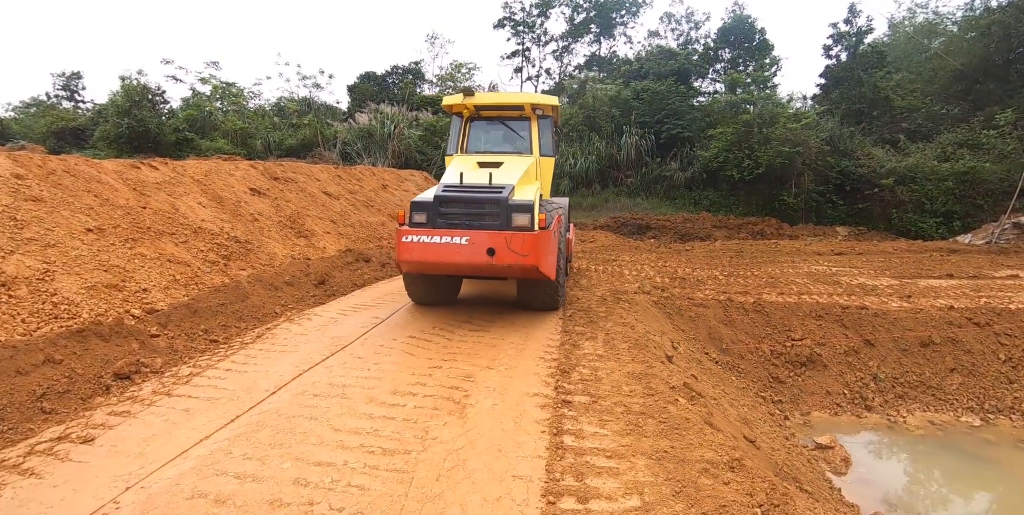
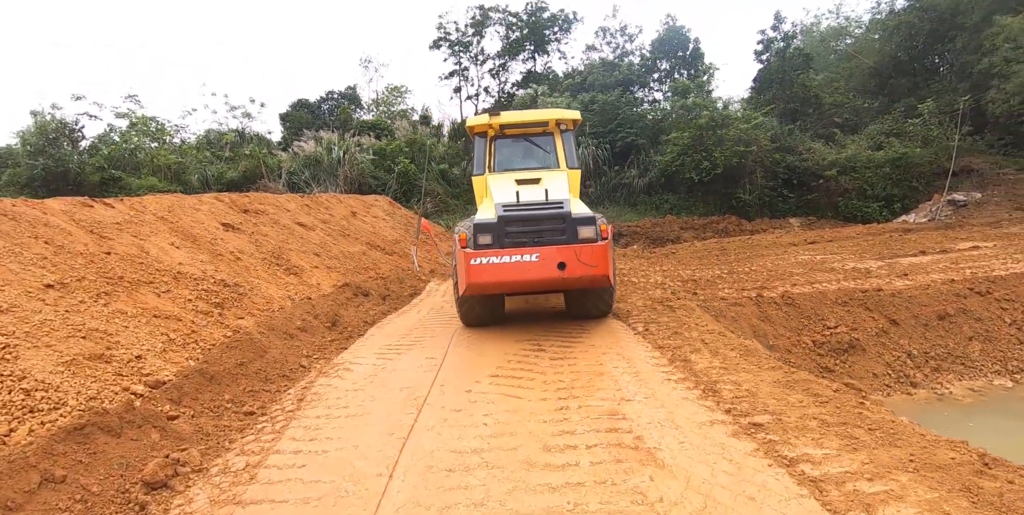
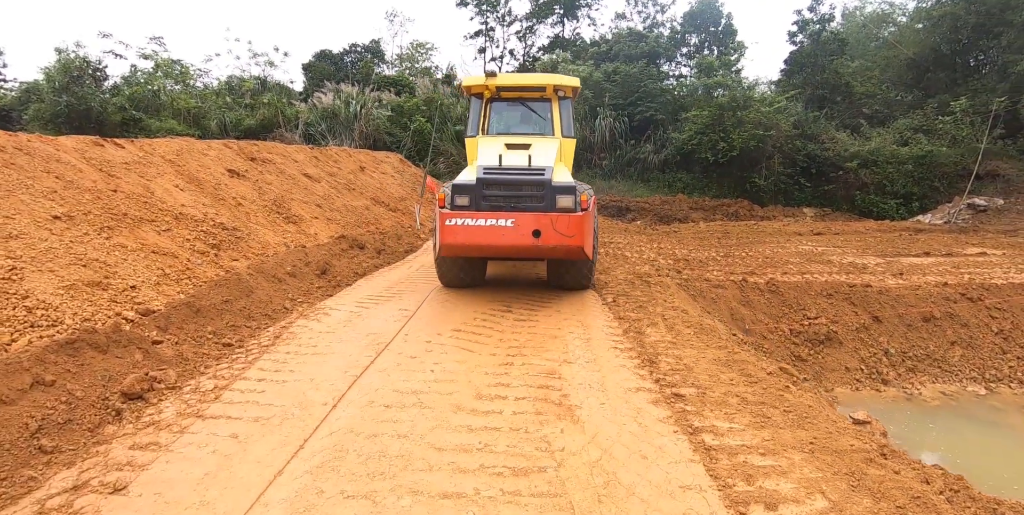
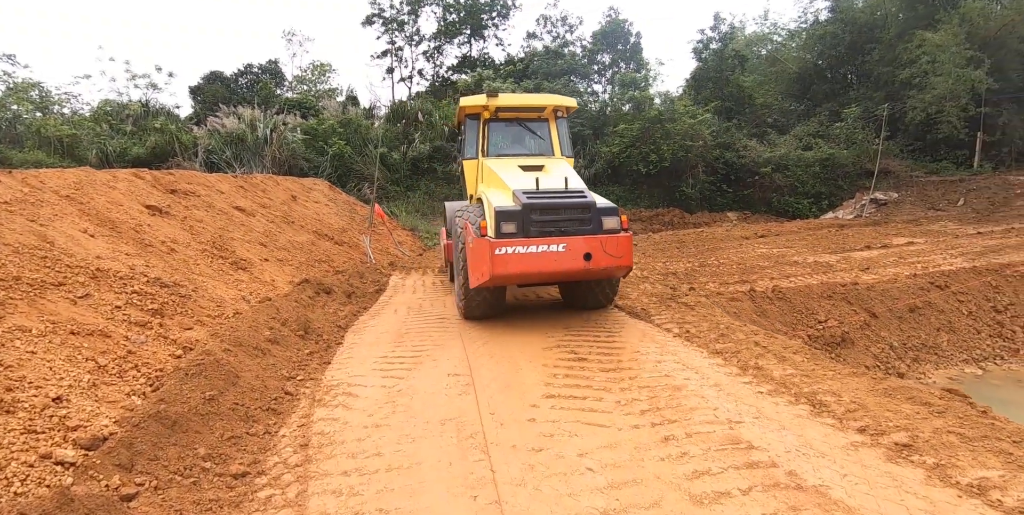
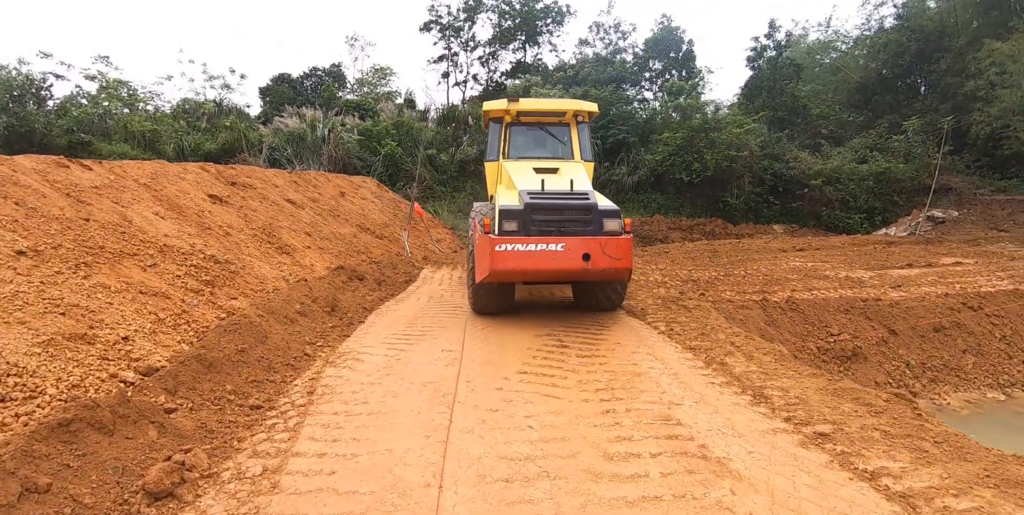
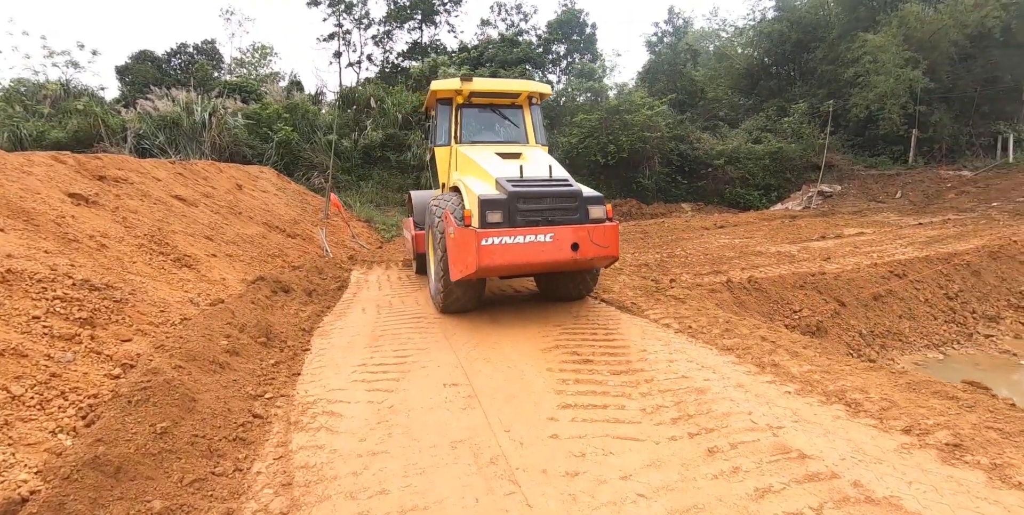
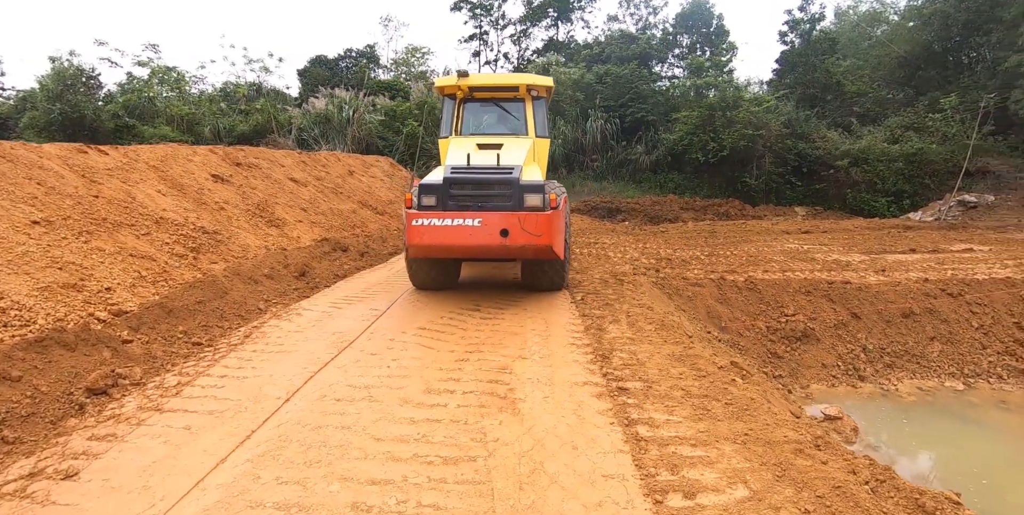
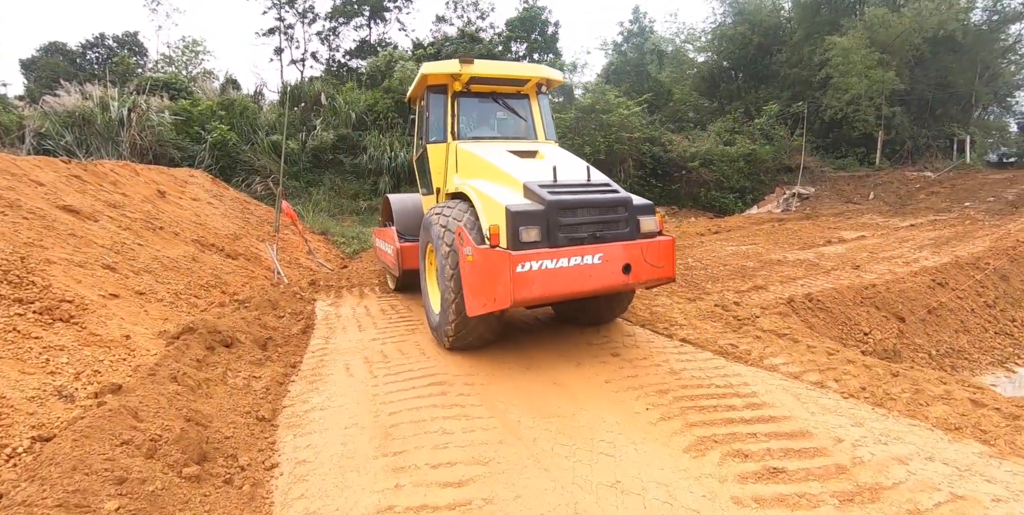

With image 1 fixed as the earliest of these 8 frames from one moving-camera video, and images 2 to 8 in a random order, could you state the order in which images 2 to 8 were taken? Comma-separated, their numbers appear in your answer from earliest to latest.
7, 3, 2, 5, 4, 6, 8
